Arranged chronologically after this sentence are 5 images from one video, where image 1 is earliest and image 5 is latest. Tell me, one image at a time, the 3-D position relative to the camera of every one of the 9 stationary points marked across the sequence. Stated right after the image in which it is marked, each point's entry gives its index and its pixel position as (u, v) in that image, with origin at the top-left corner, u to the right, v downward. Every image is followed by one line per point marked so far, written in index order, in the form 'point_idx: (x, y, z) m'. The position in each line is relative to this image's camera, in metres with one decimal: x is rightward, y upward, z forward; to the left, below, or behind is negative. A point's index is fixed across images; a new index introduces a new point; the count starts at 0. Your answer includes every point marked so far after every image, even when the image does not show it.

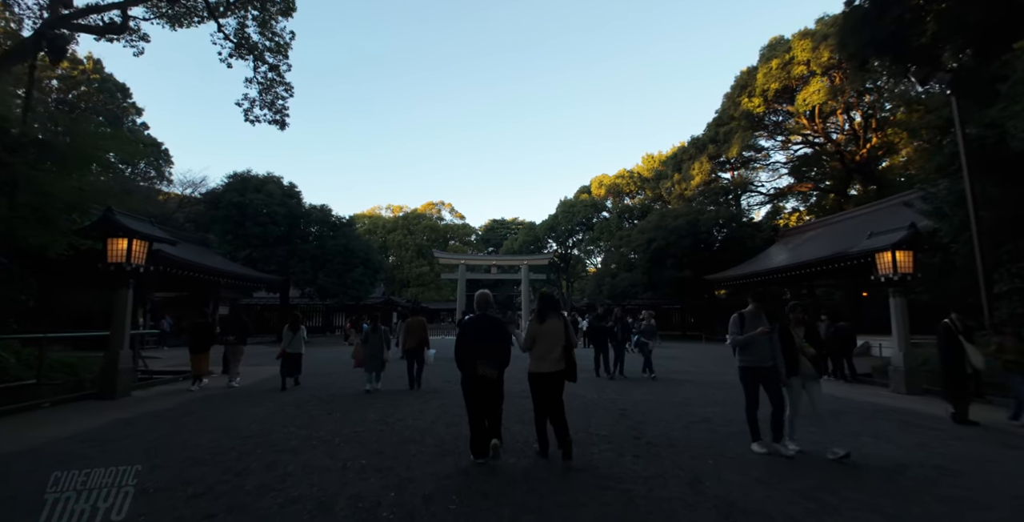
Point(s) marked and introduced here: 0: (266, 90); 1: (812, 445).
0: (-8.8, +6.1, +15.9) m
1: (+3.1, -1.9, +4.6) m
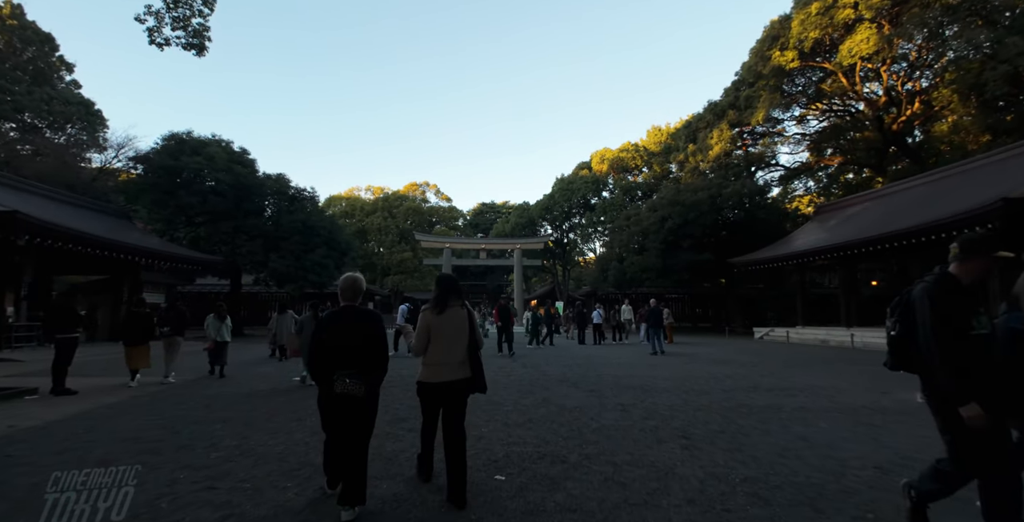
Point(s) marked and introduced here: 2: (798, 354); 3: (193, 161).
0: (-8.9, +6.9, +11.8) m
1: (+3.2, -1.4, +0.9) m
2: (+8.1, -2.7, +12.8) m
3: (-14.0, +4.3, +19.5) m
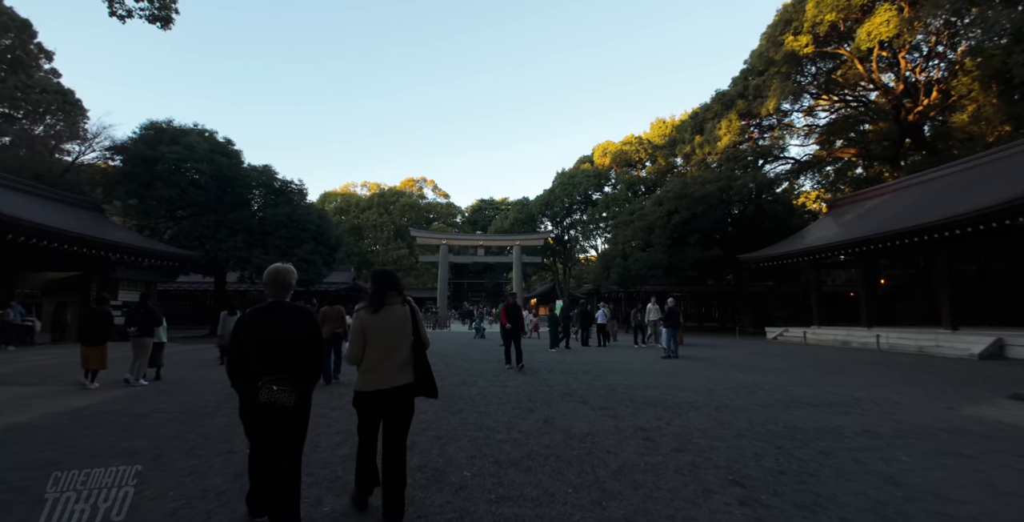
0: (-9.0, +7.0, +10.7) m
1: (+3.2, -1.3, -0.2) m
2: (+8.1, -2.5, +11.7) m
3: (-14.0, +4.5, +18.3) m
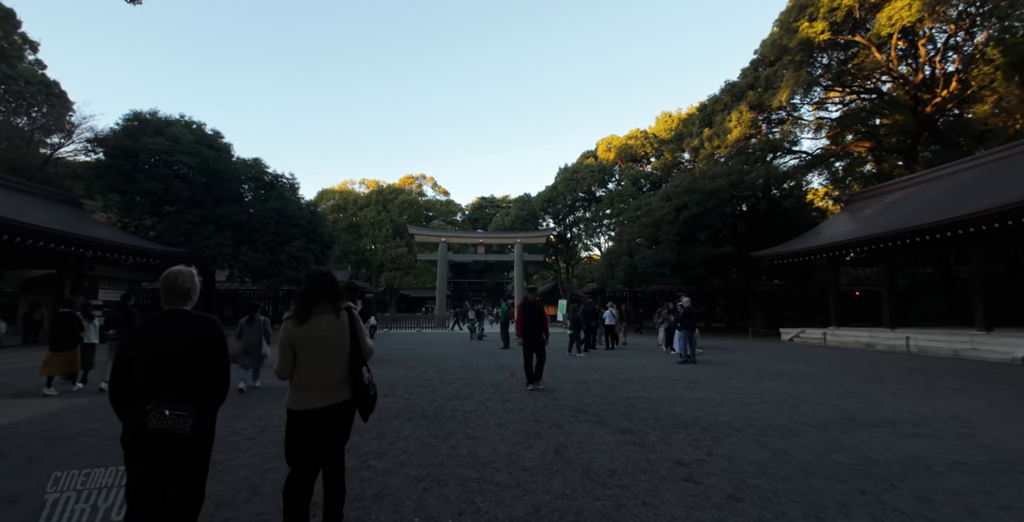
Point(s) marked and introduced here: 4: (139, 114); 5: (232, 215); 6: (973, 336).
0: (-9.0, +7.1, +9.7) m
1: (+3.2, -1.2, -1.1) m
2: (+8.1, -2.4, +10.7) m
3: (-14.0, +4.6, +17.4) m
4: (-15.2, +6.0, +18.2) m
5: (-11.7, +1.9, +18.6) m
6: (+12.5, -2.0, +12.1) m
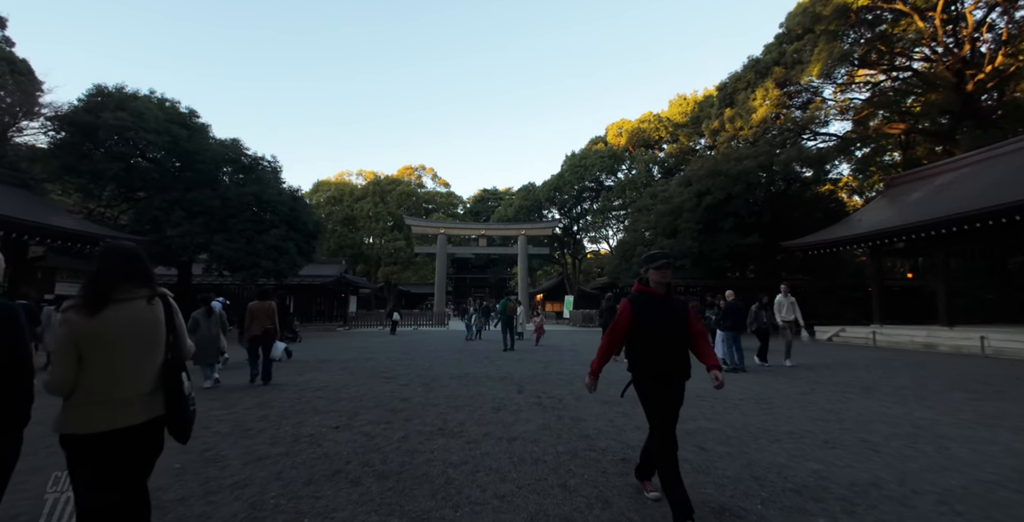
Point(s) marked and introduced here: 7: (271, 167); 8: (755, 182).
0: (-8.9, +7.4, +7.9) m
1: (+3.2, -0.9, -3.0) m
2: (+8.2, -2.1, +8.8) m
3: (-13.8, +4.9, +15.6) m
4: (-15.1, +6.3, +16.4) m
5: (-11.6, +2.3, +16.8) m
6: (+12.6, -1.7, +10.1) m
7: (-10.1, +4.0, +18.9) m
8: (+10.7, +3.5, +19.7) m
